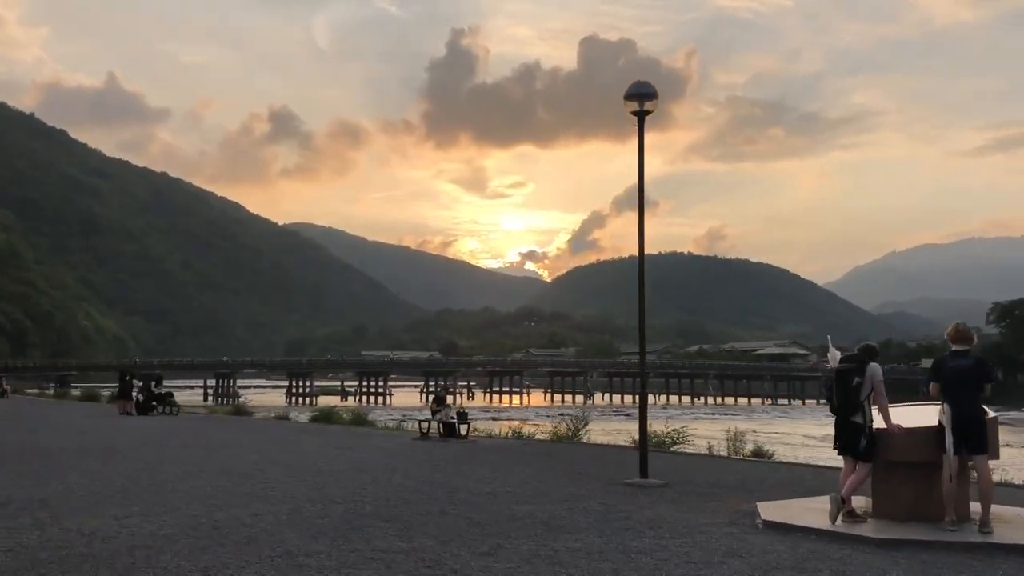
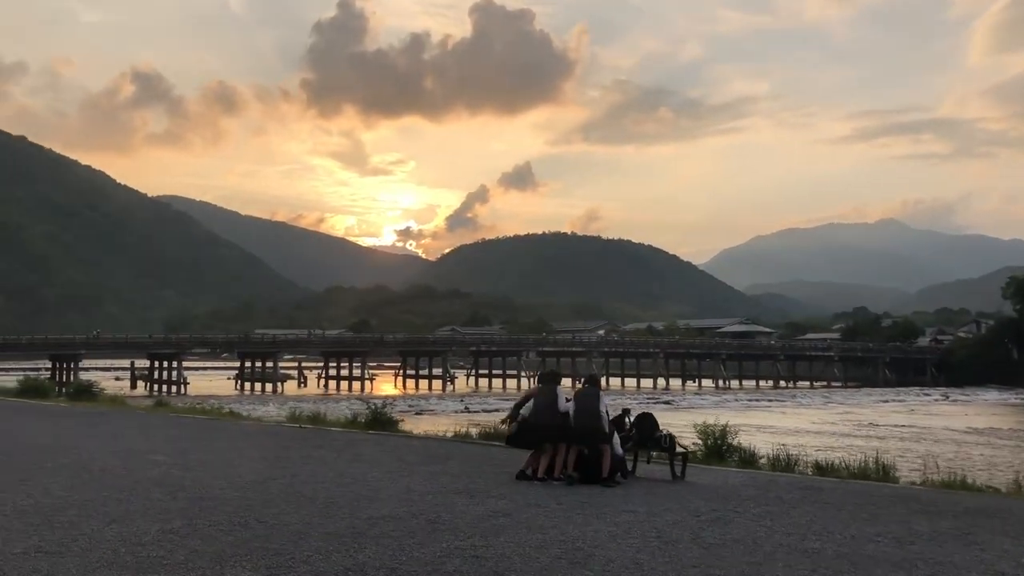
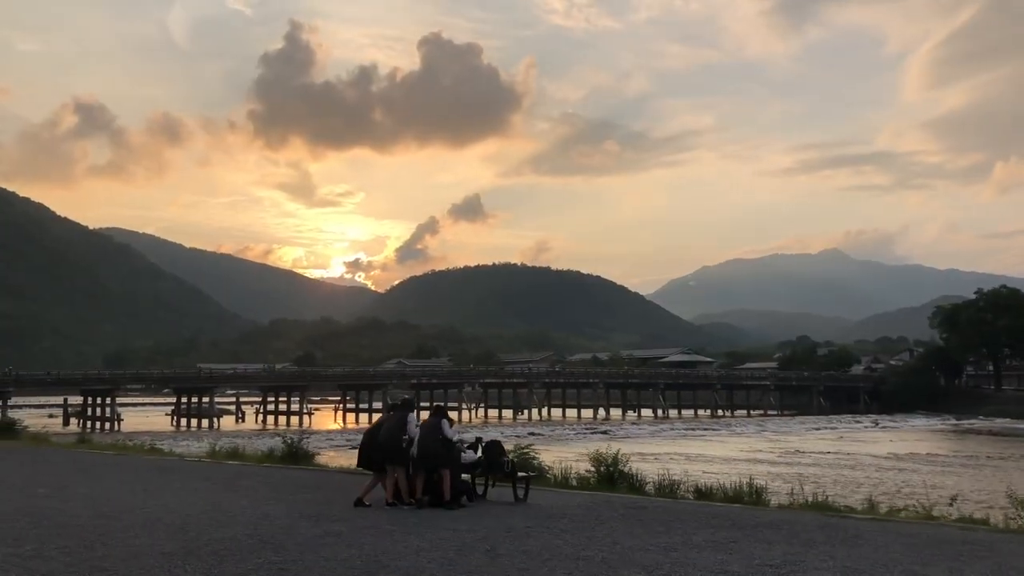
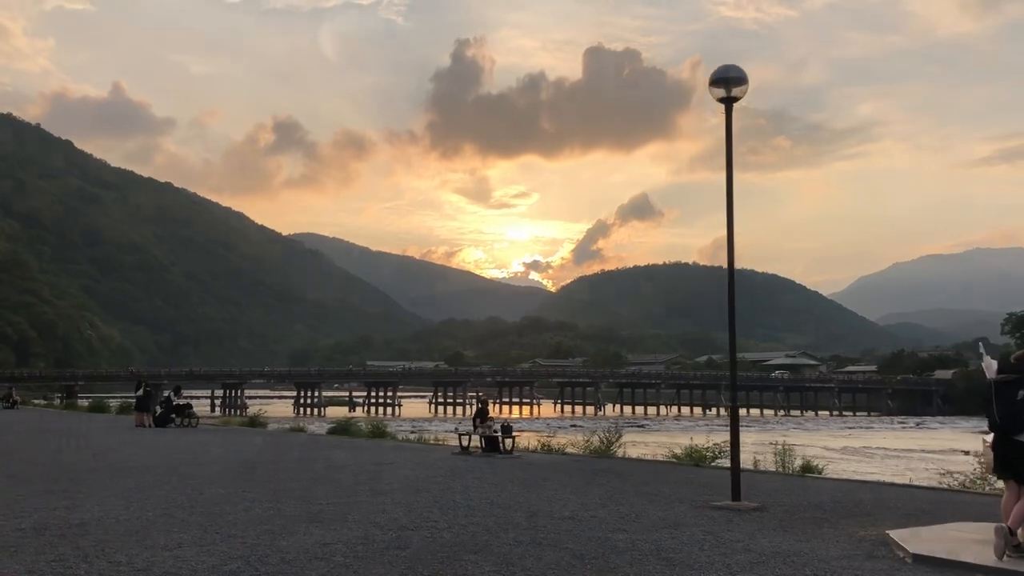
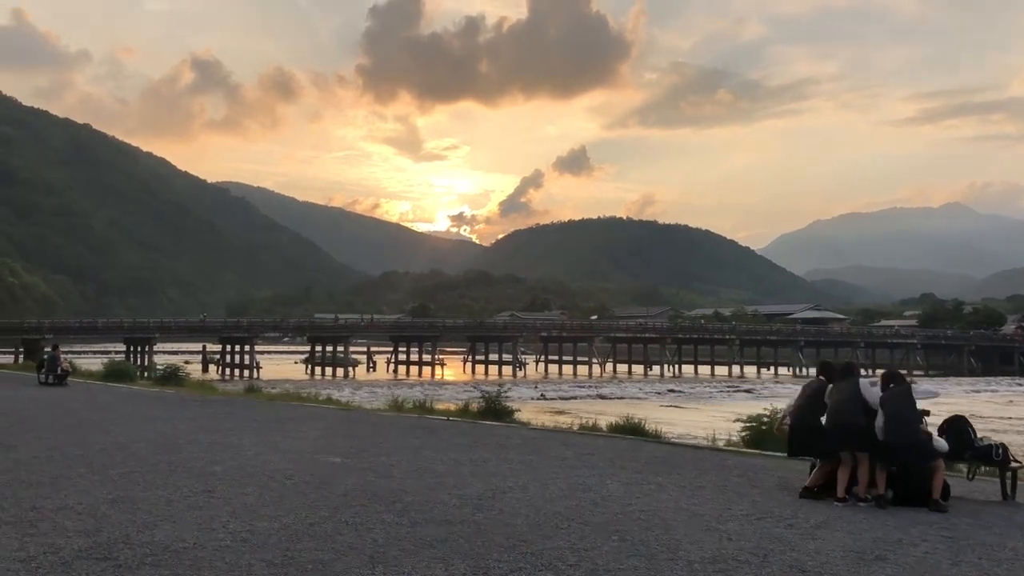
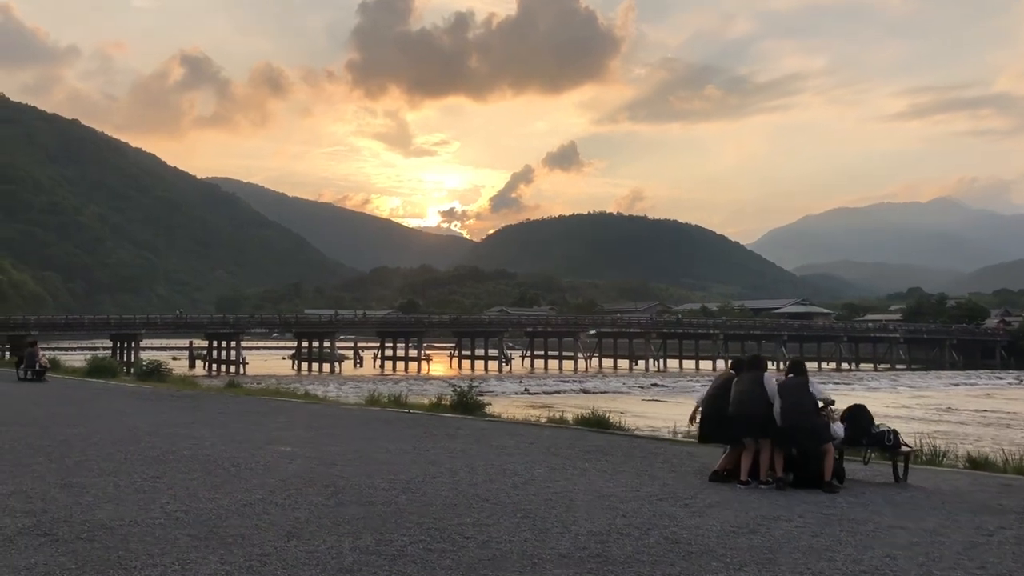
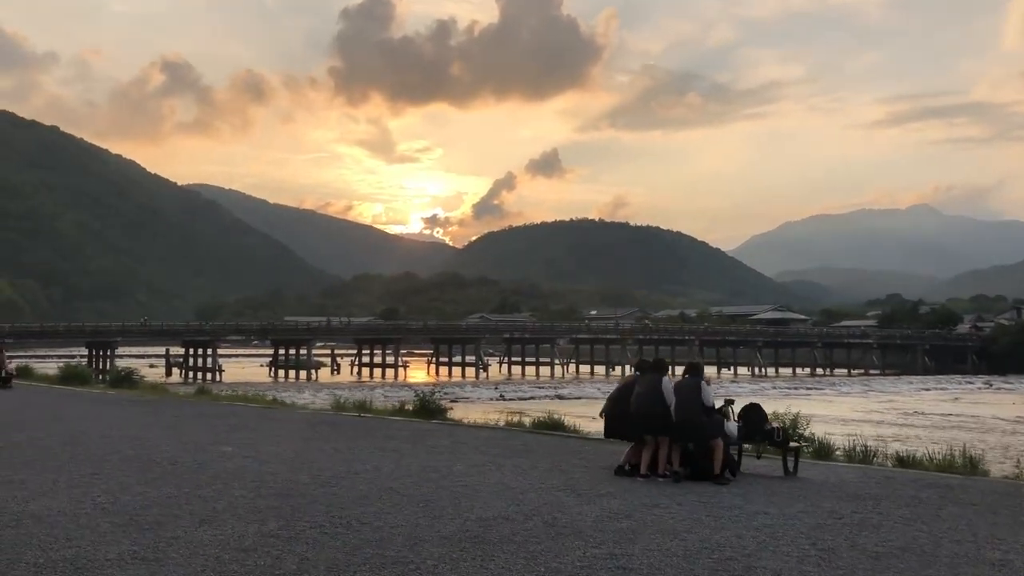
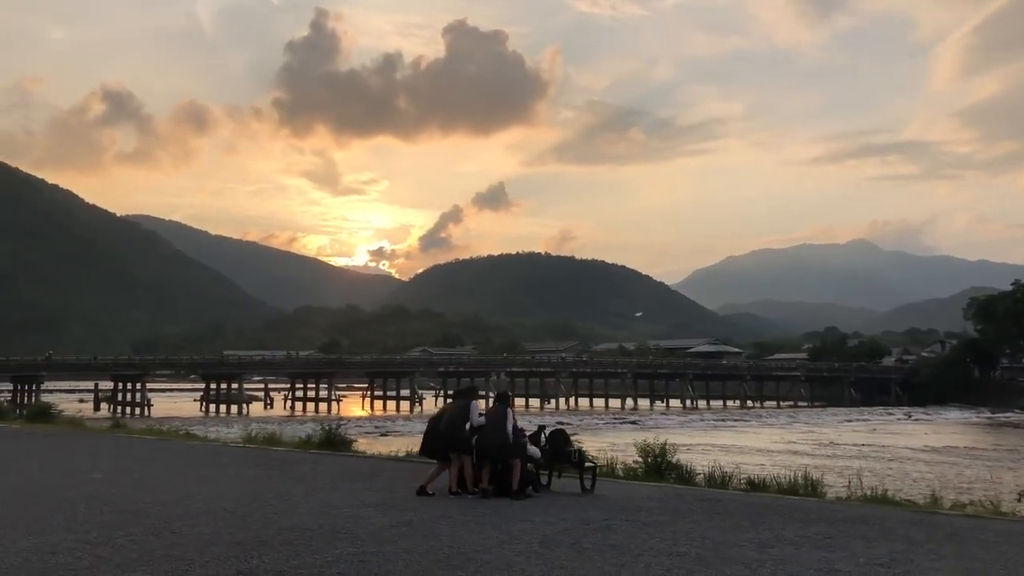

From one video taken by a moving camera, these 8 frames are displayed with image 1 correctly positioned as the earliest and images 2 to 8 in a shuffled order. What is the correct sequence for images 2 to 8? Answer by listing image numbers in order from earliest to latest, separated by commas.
4, 3, 8, 2, 7, 6, 5
